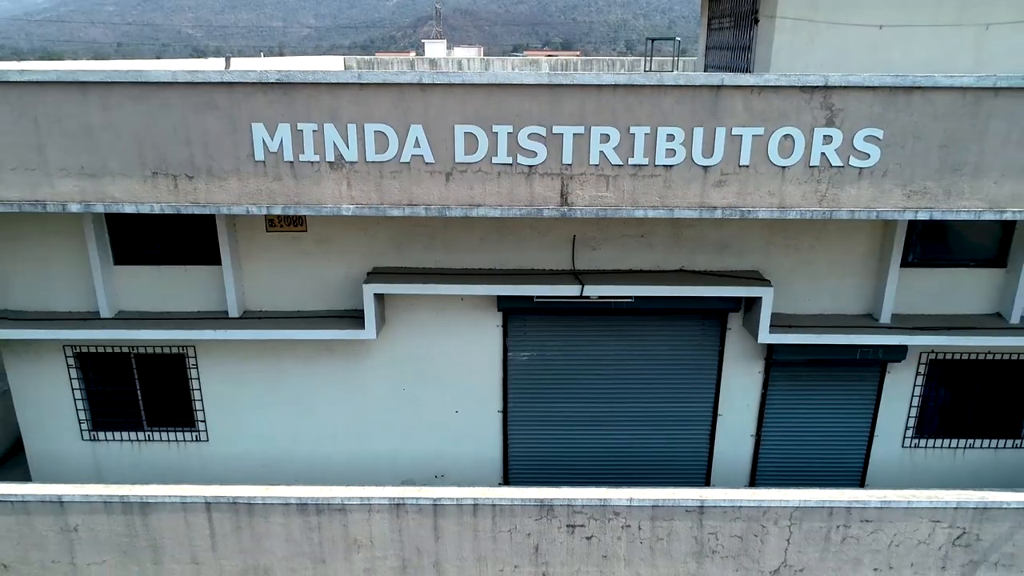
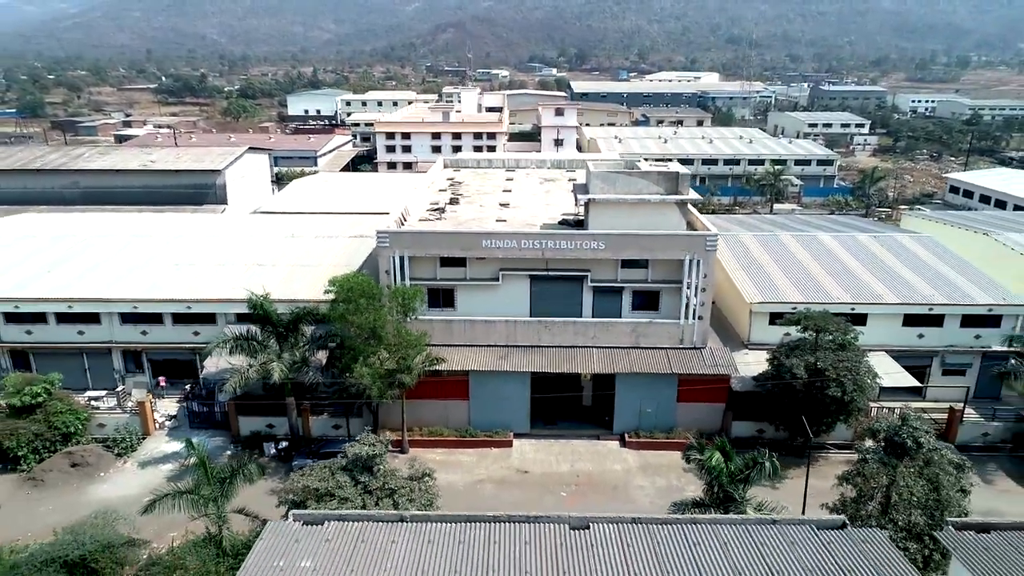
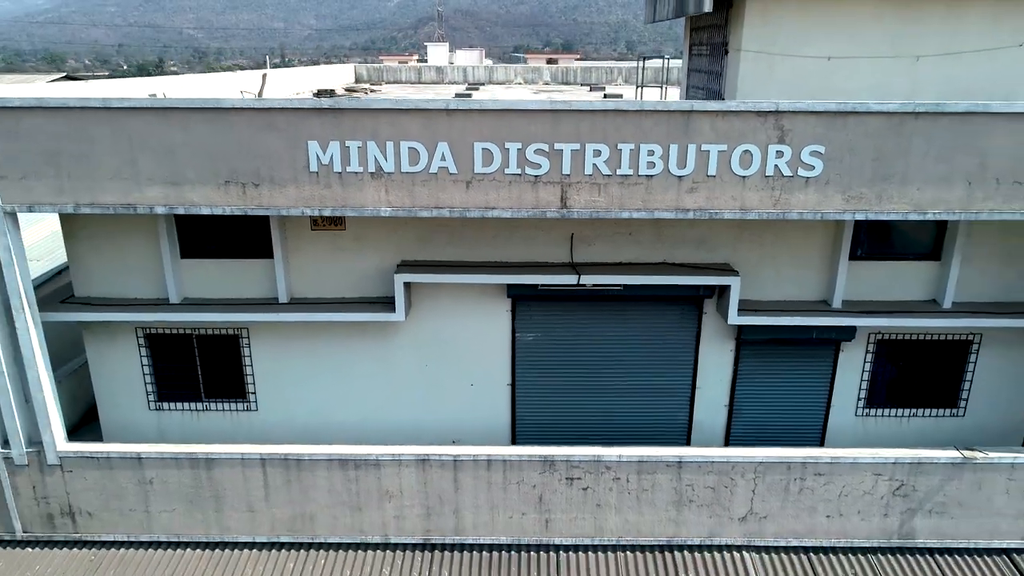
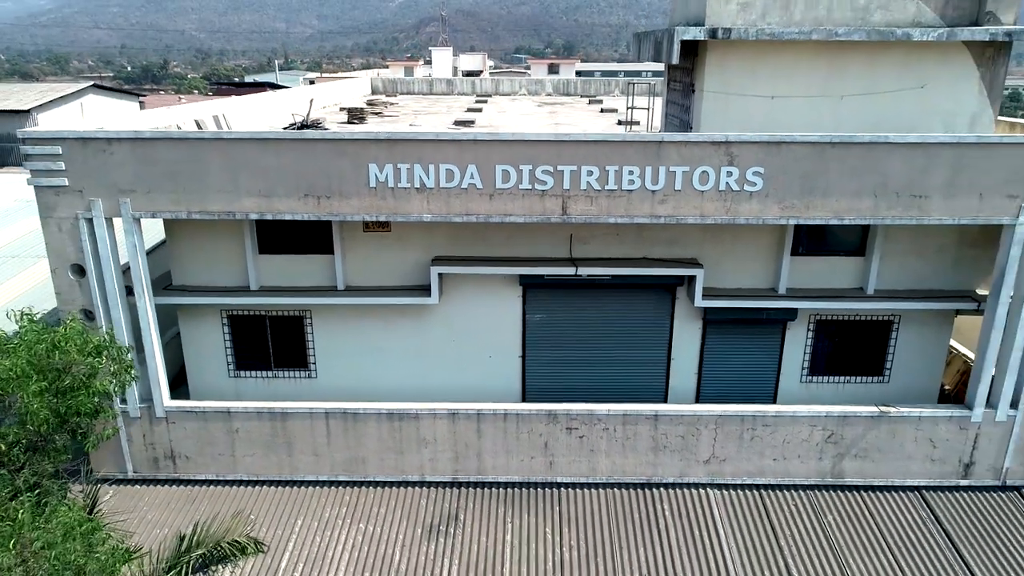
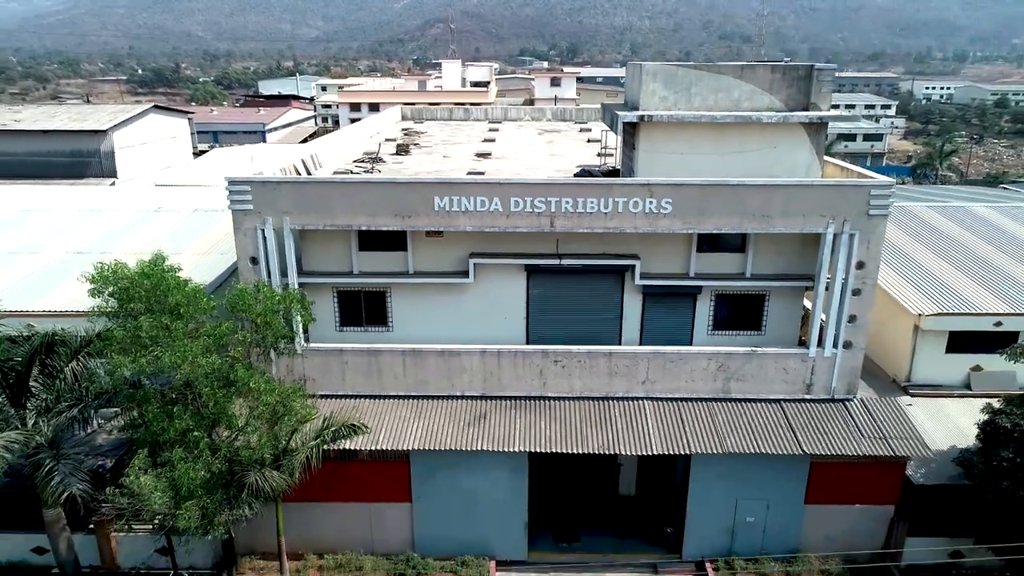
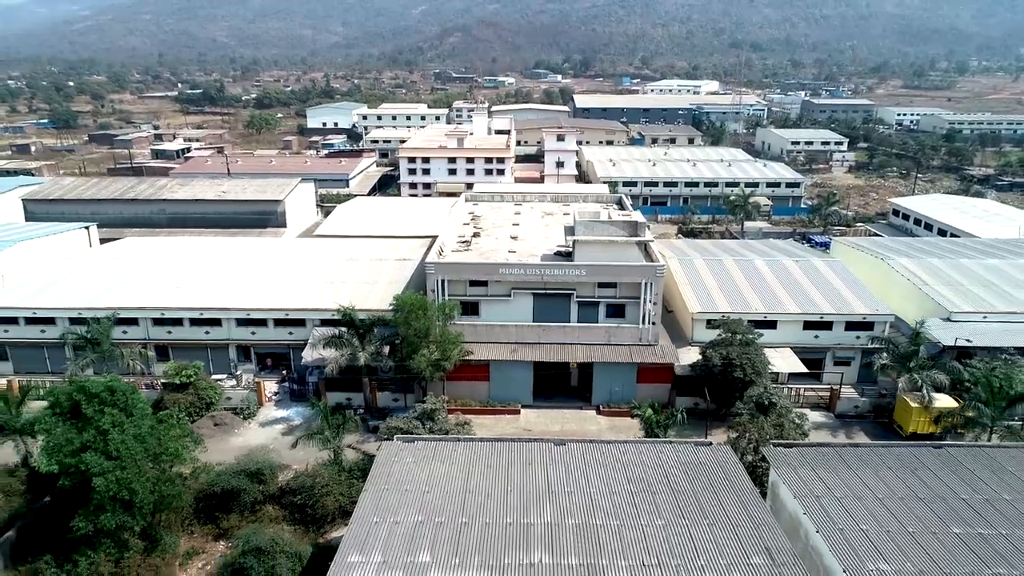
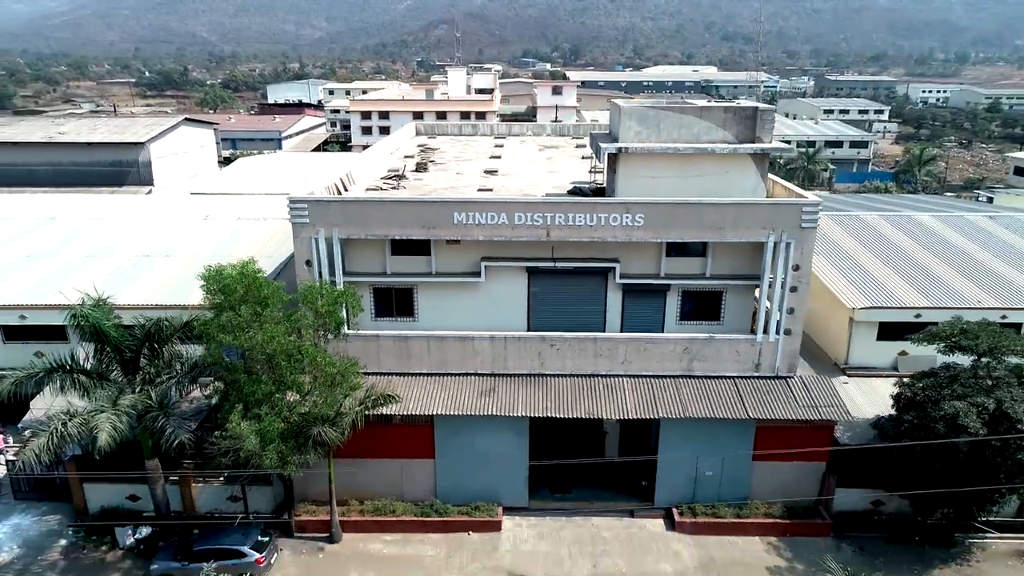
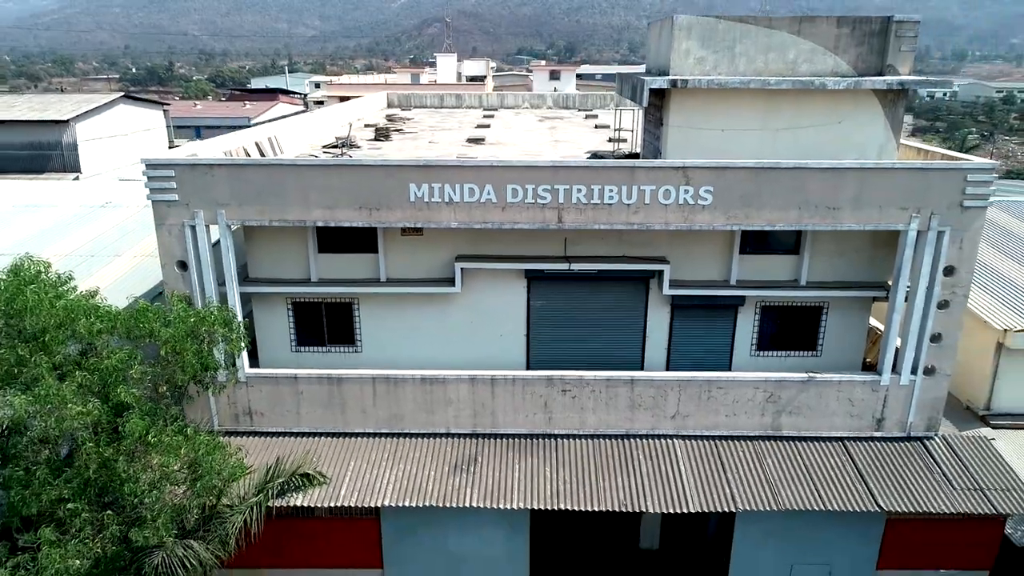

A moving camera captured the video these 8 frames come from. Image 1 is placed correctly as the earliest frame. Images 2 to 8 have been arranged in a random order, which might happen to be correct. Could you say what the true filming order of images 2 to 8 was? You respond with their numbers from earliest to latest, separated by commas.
3, 4, 8, 5, 7, 2, 6
